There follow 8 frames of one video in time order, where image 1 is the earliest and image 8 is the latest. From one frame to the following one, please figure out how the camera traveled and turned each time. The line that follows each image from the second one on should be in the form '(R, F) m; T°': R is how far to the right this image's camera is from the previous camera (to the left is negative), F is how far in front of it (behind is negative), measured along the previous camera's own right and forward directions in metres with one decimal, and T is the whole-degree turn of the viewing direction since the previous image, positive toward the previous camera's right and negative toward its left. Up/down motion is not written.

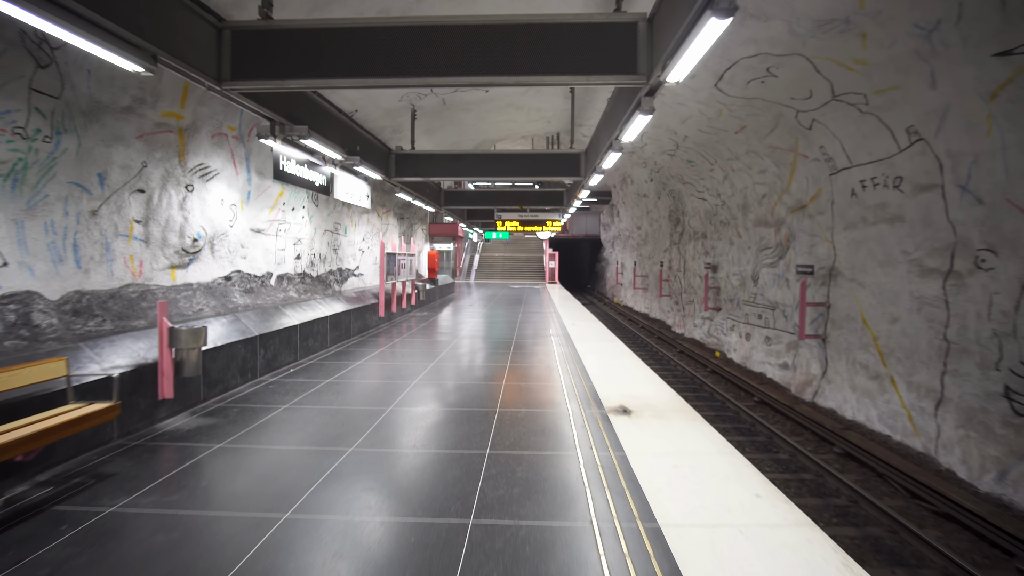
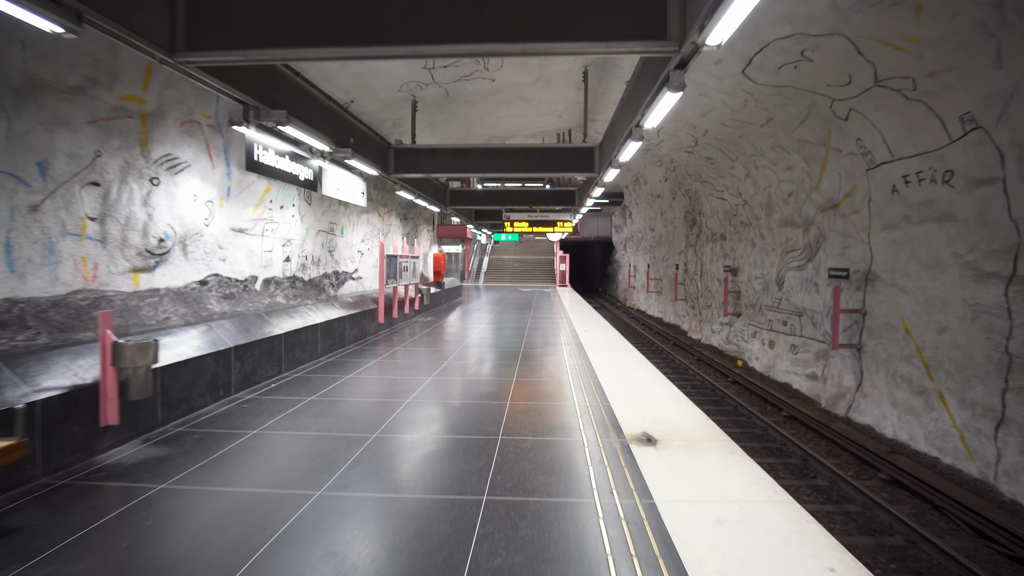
(0.0, +0.4) m; -1°
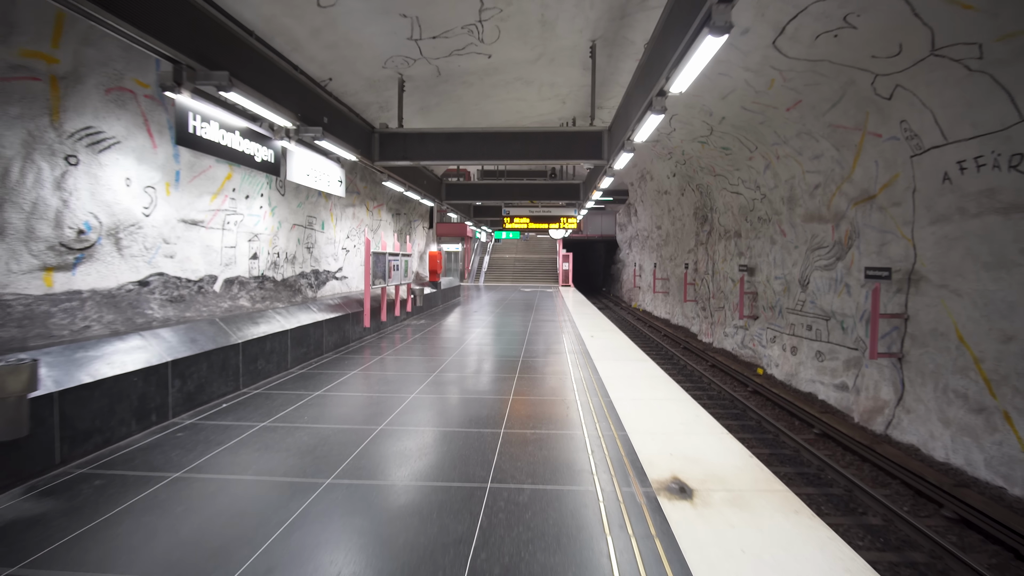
(0.0, +0.6) m; 0°
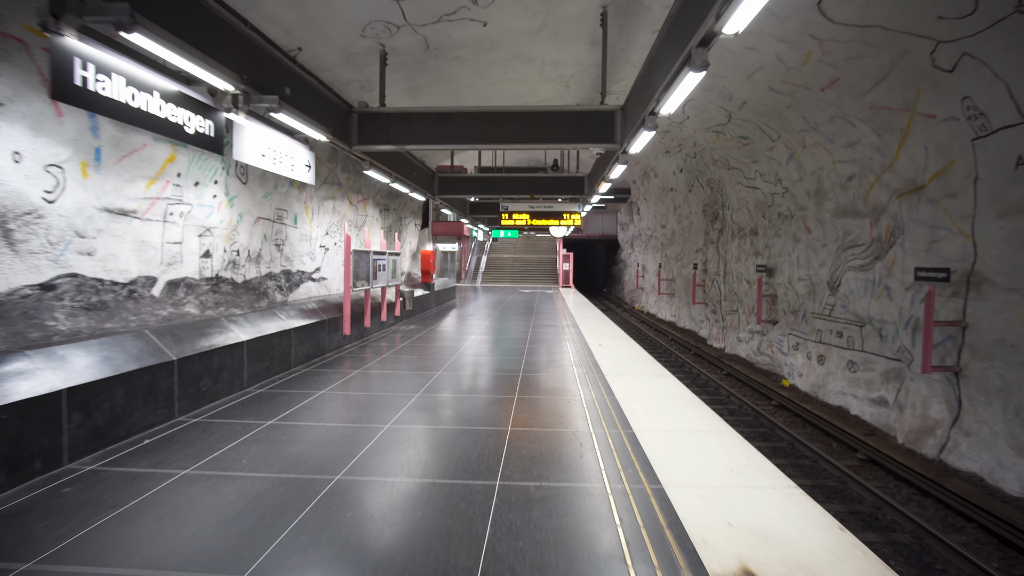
(0.0, +0.7) m; 0°
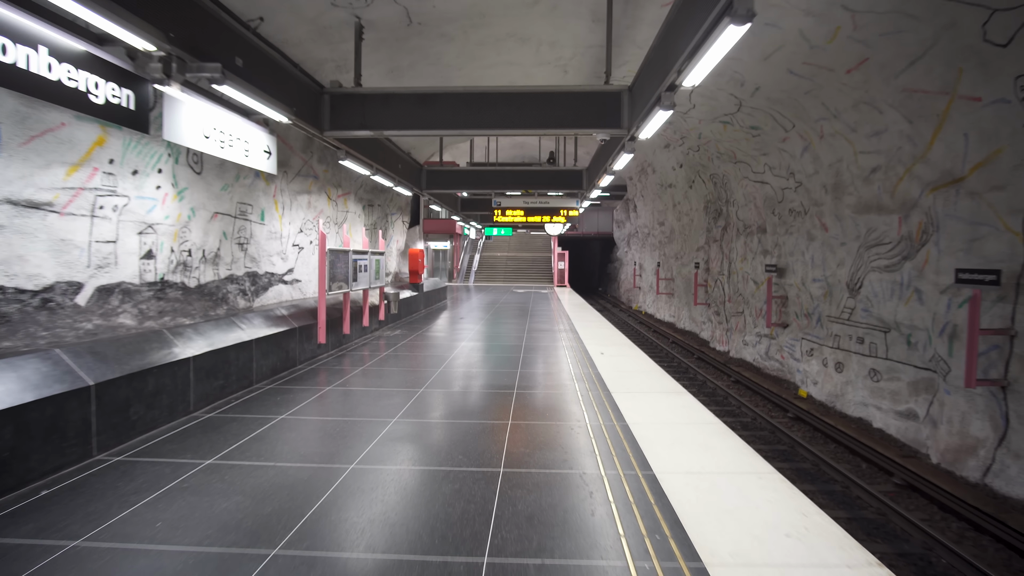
(0.0, +0.5) m; +1°
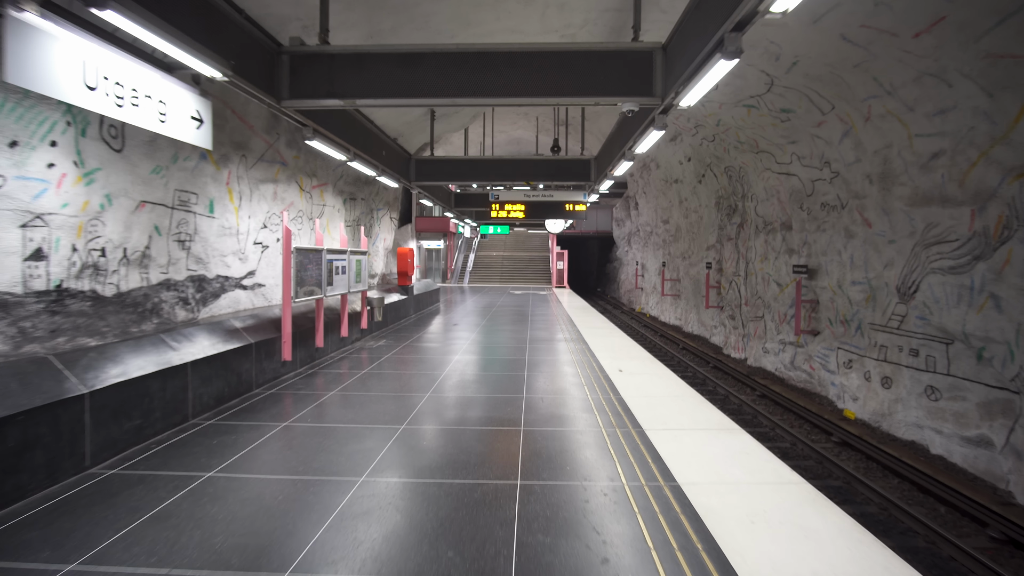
(-0.1, +0.8) m; +1°
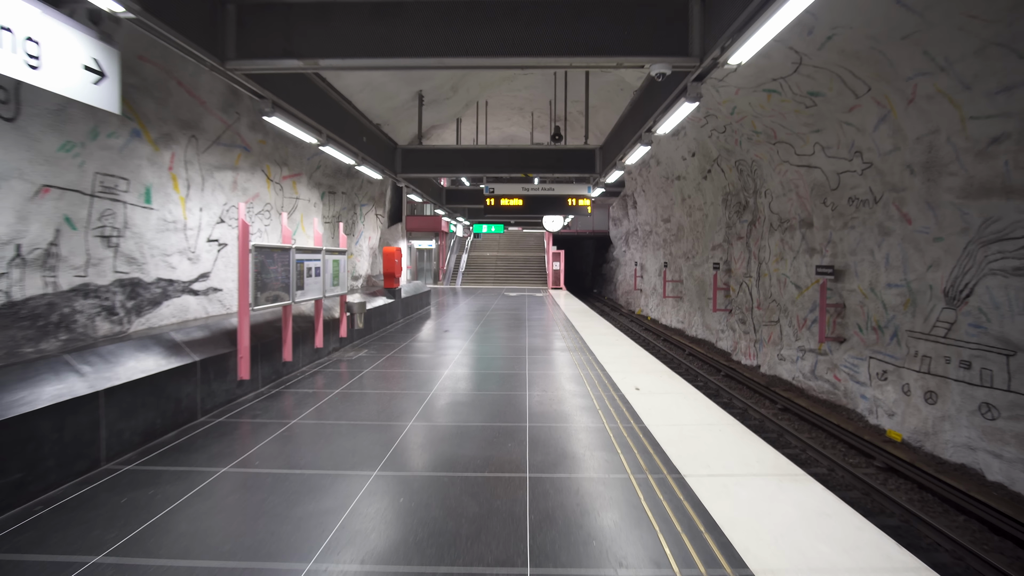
(0.0, +0.6) m; +1°
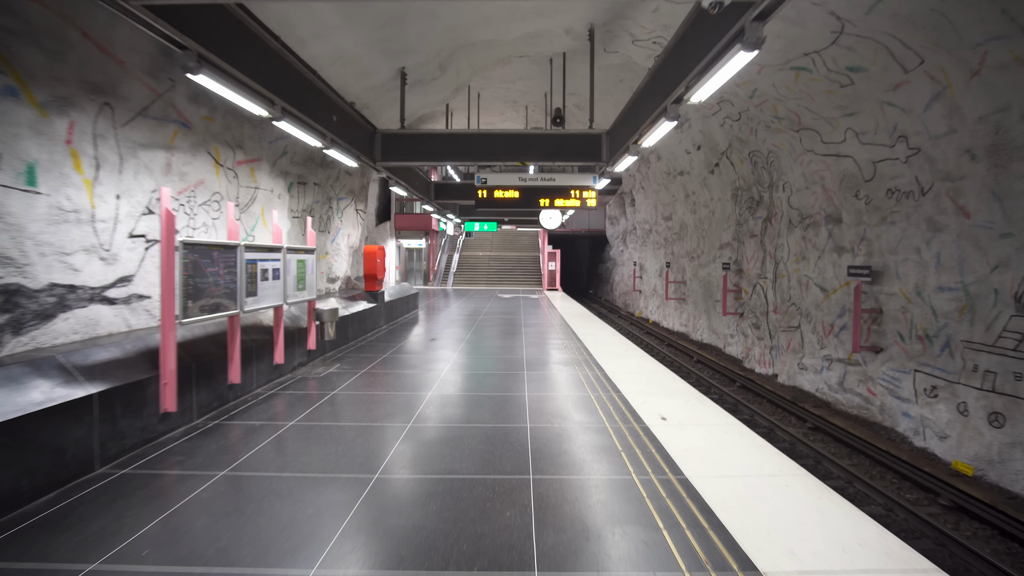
(0.0, +0.7) m; +1°
